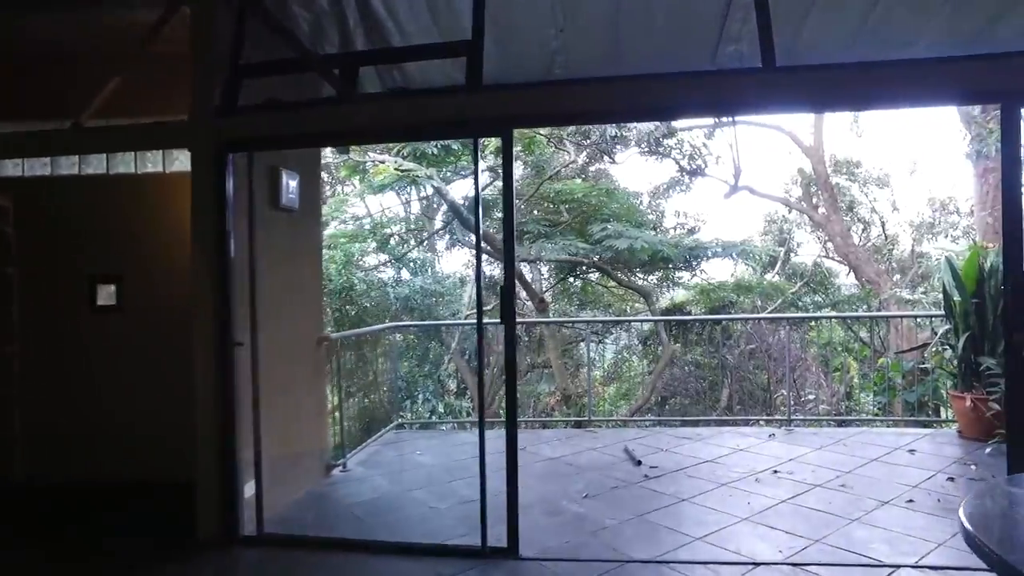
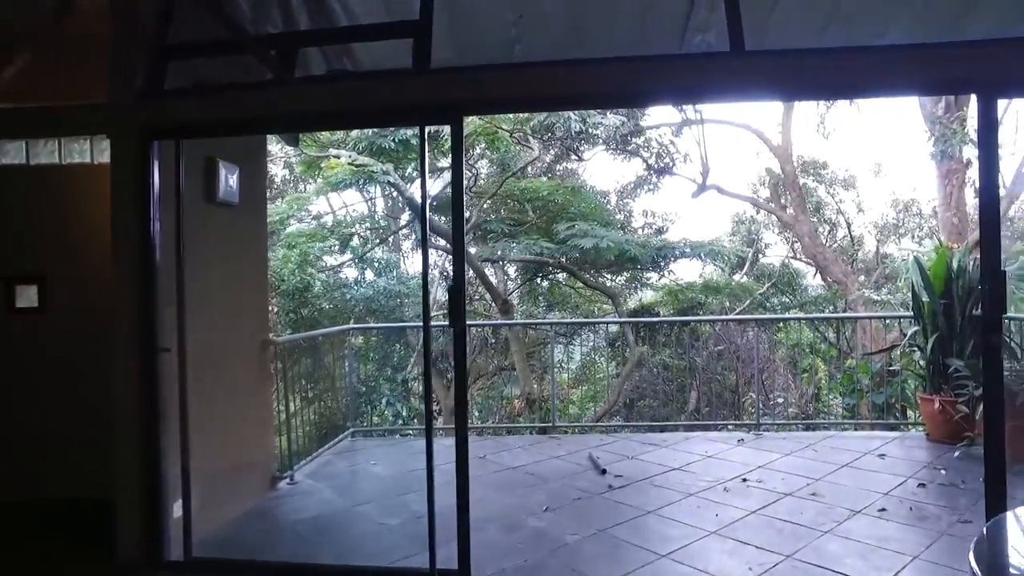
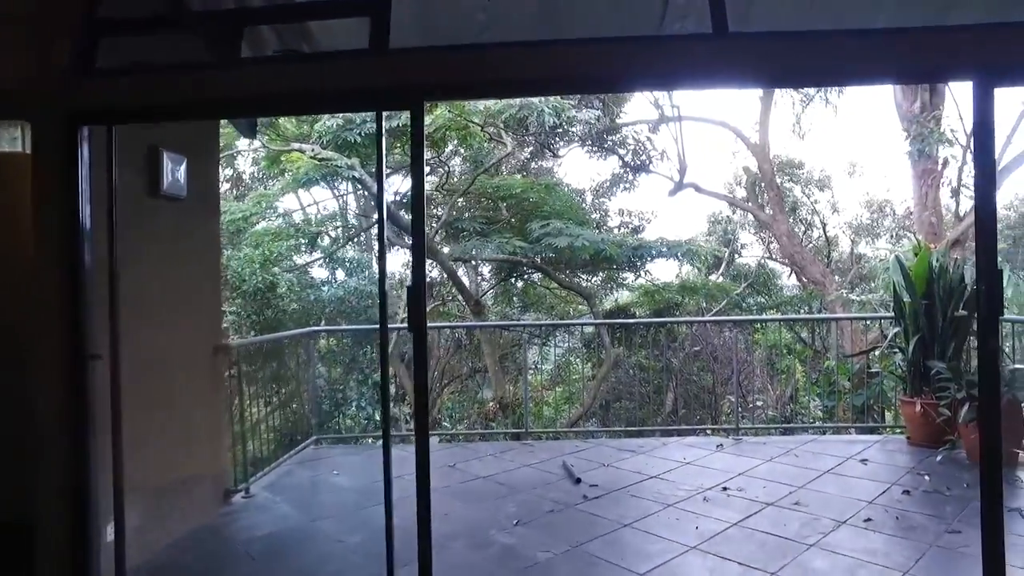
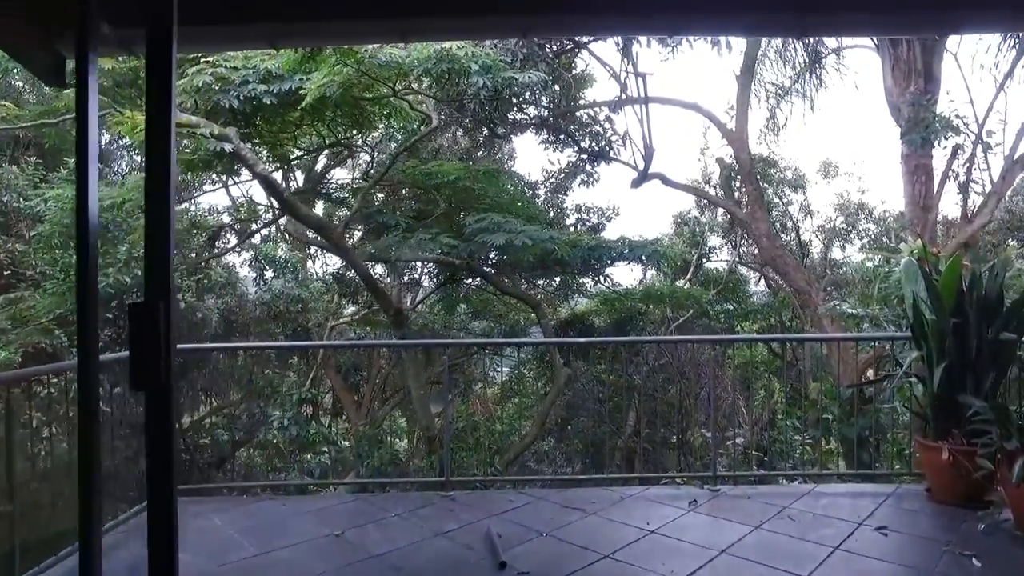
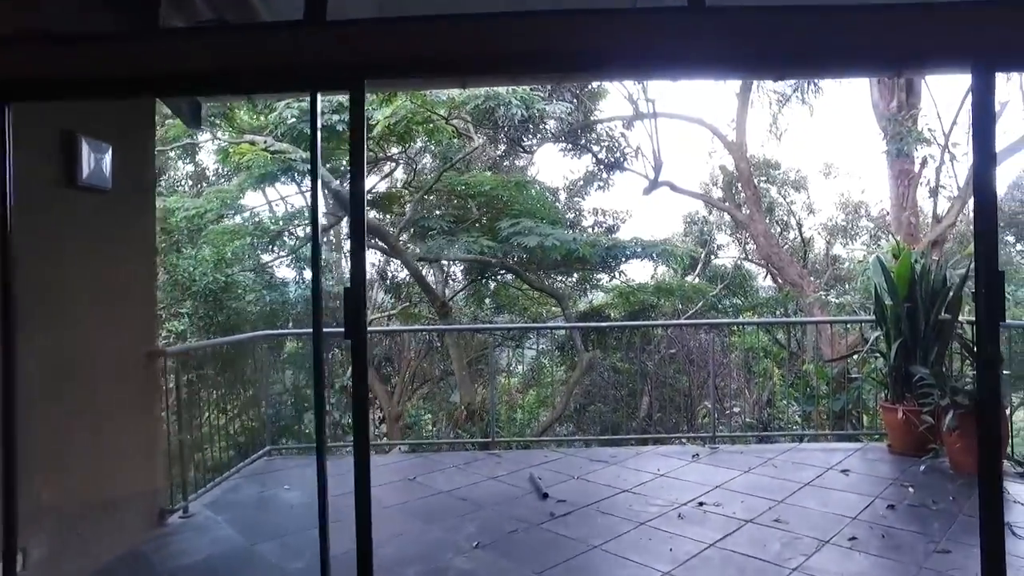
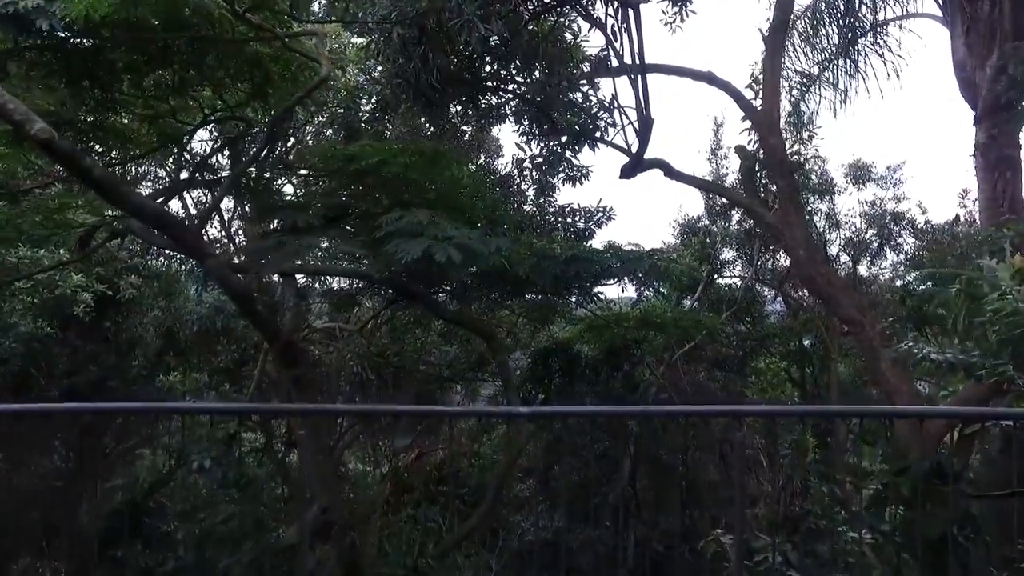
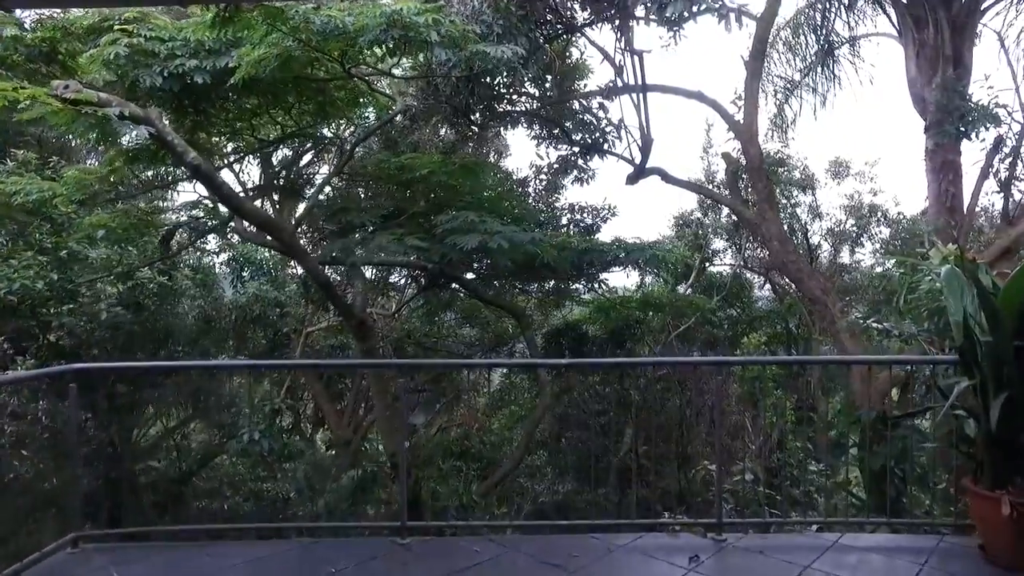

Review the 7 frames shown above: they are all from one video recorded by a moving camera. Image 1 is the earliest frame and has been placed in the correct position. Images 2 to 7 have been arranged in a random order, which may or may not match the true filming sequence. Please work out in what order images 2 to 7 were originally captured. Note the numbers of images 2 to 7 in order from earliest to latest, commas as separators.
2, 3, 5, 4, 7, 6
